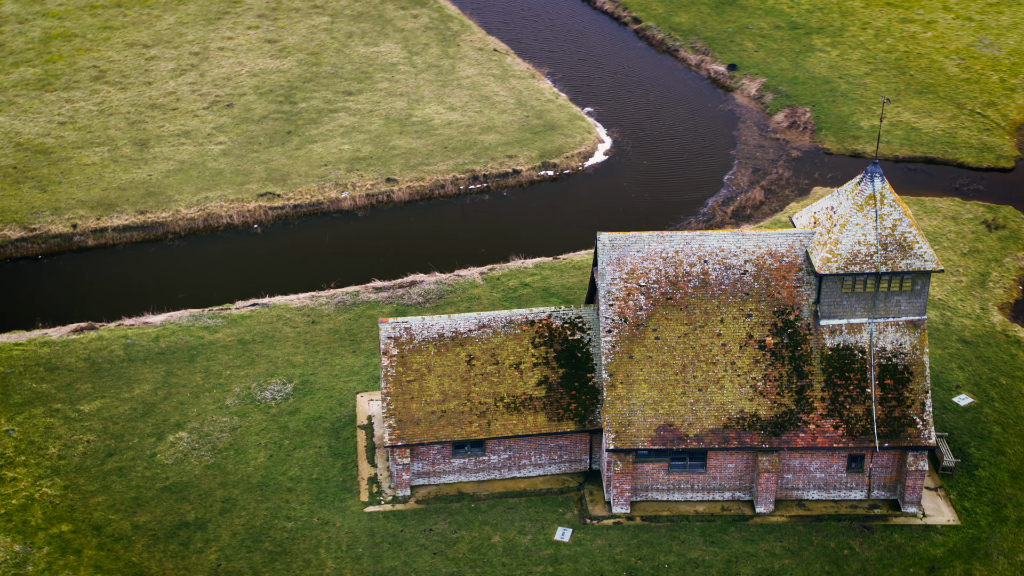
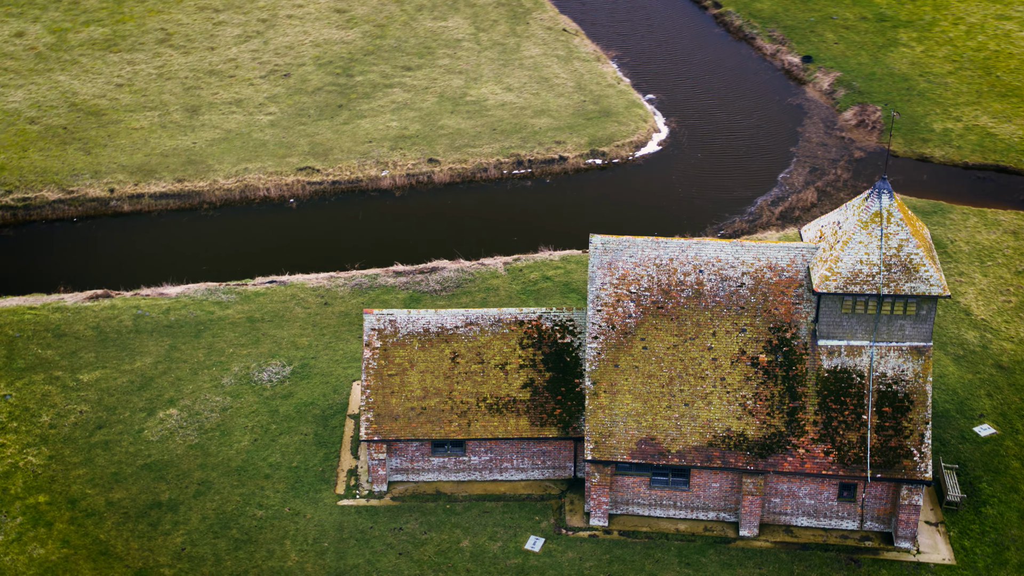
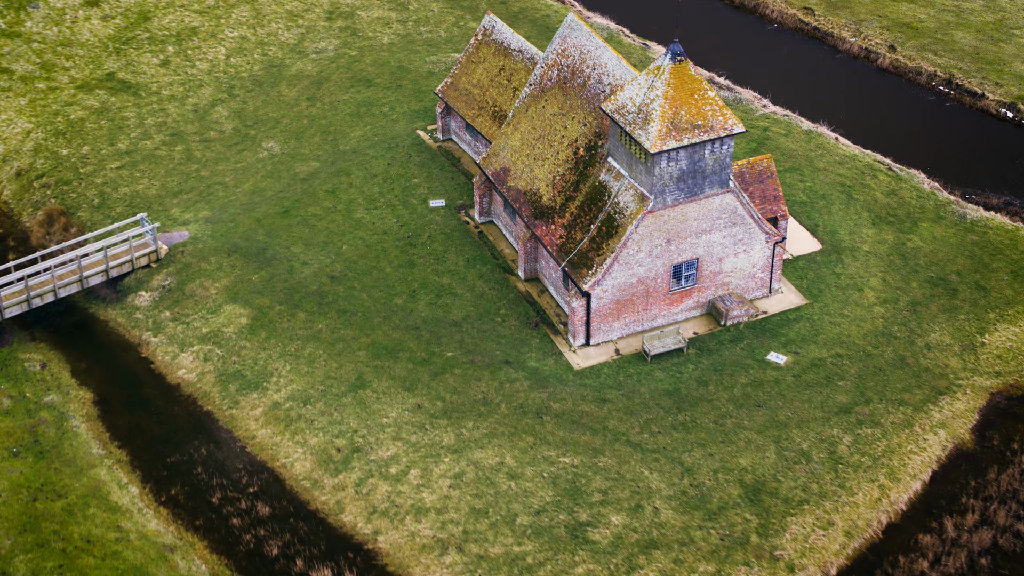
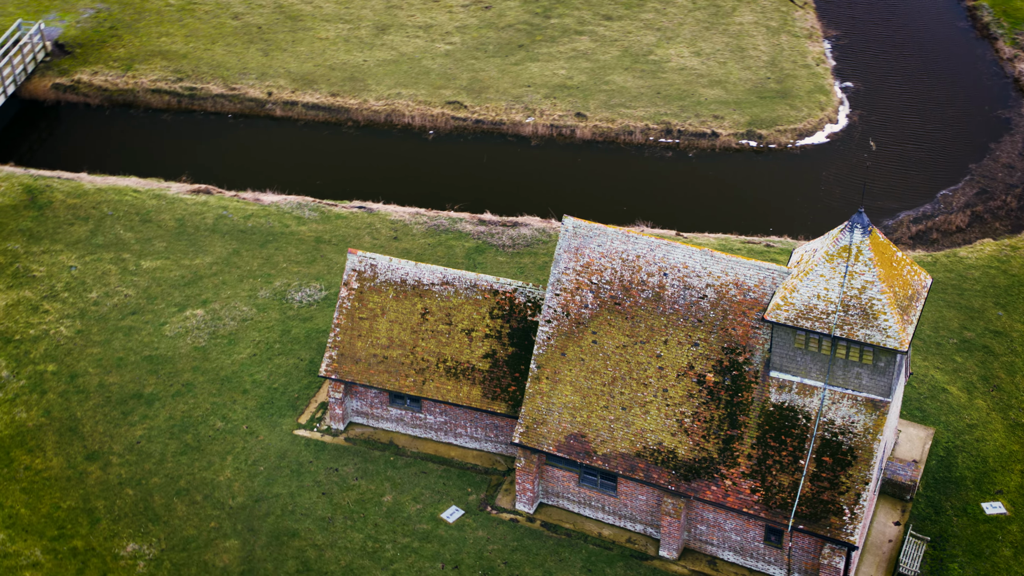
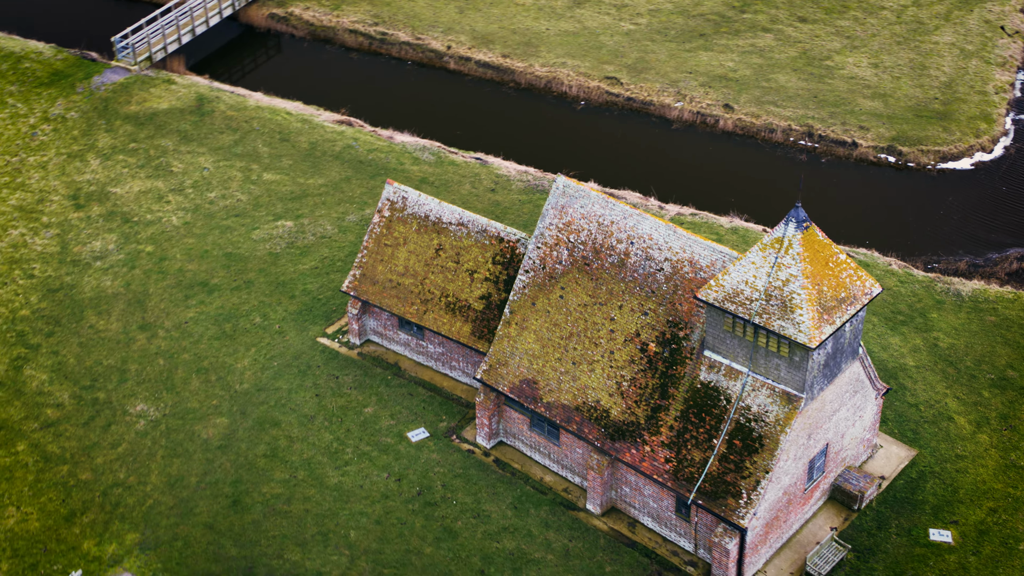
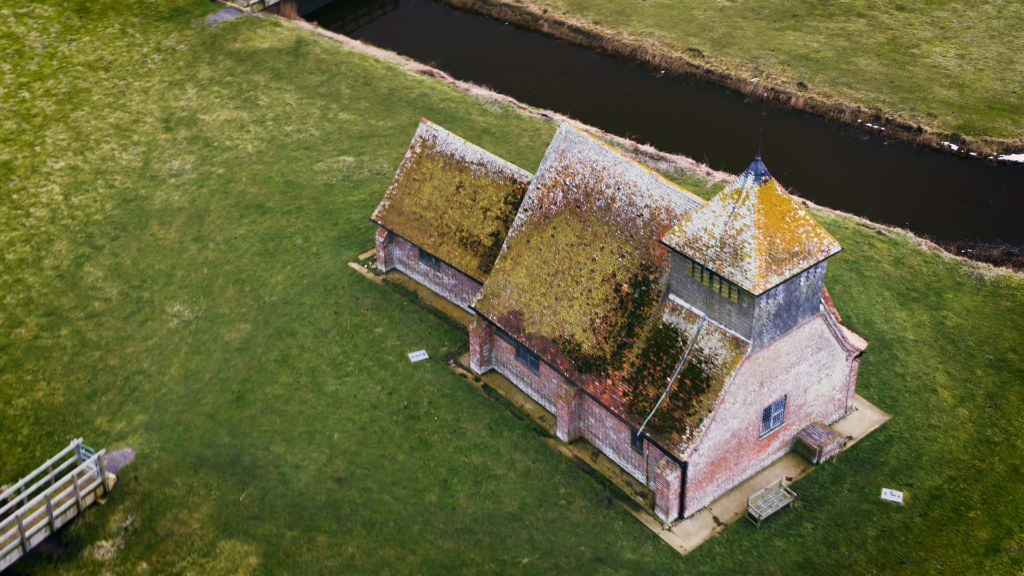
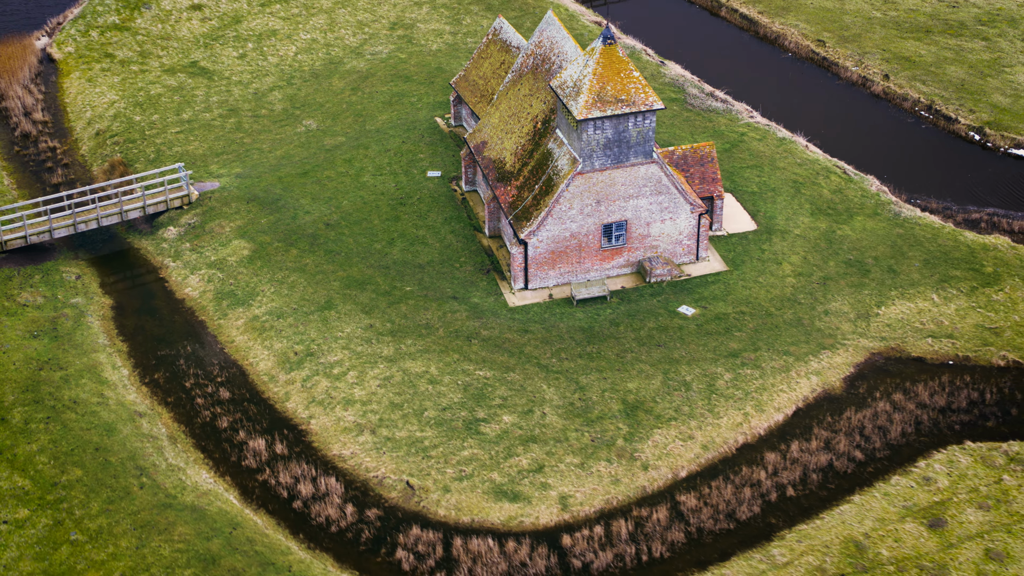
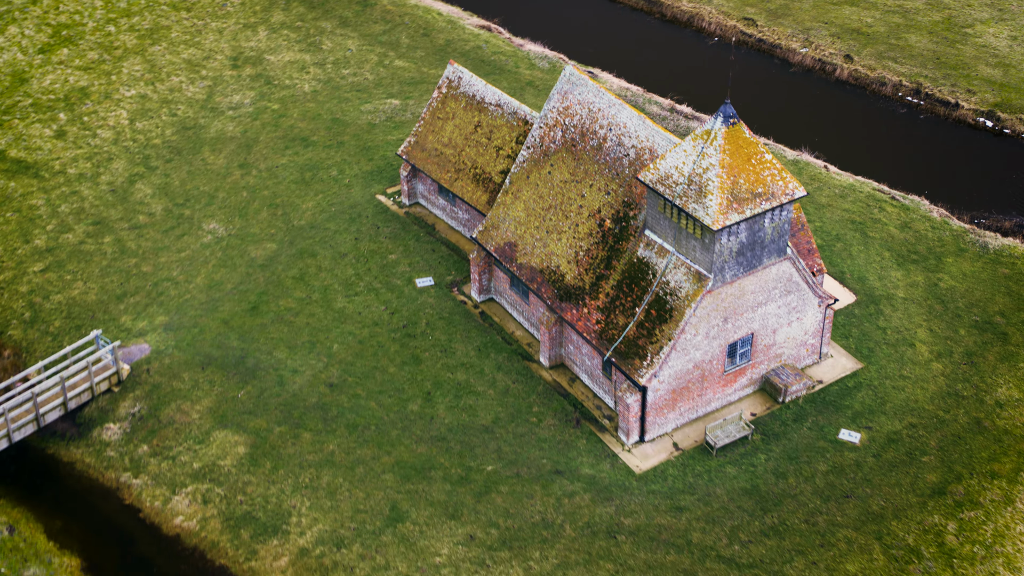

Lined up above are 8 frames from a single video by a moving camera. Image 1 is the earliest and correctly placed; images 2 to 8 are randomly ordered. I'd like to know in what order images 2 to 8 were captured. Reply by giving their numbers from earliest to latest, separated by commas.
2, 4, 5, 6, 8, 3, 7
